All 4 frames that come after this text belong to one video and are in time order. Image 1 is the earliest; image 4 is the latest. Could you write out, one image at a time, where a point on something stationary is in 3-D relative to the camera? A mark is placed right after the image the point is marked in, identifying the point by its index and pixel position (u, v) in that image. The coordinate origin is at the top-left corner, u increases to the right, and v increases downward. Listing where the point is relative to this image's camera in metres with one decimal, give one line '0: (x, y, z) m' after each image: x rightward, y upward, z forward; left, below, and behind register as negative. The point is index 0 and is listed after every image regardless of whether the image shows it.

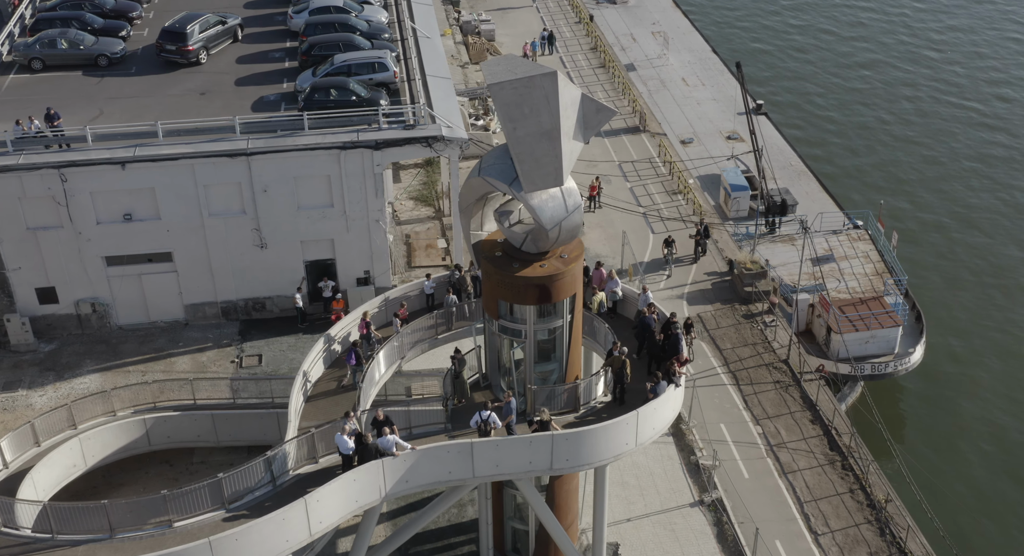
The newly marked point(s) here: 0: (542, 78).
0: (+0.6, +3.9, +19.6) m
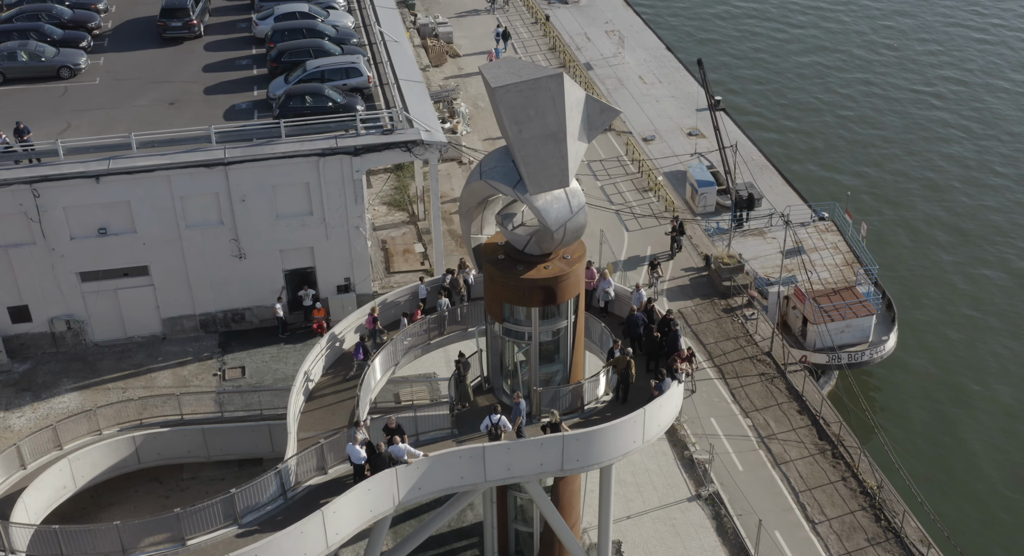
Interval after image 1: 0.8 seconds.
0: (+0.7, +3.8, +19.6) m
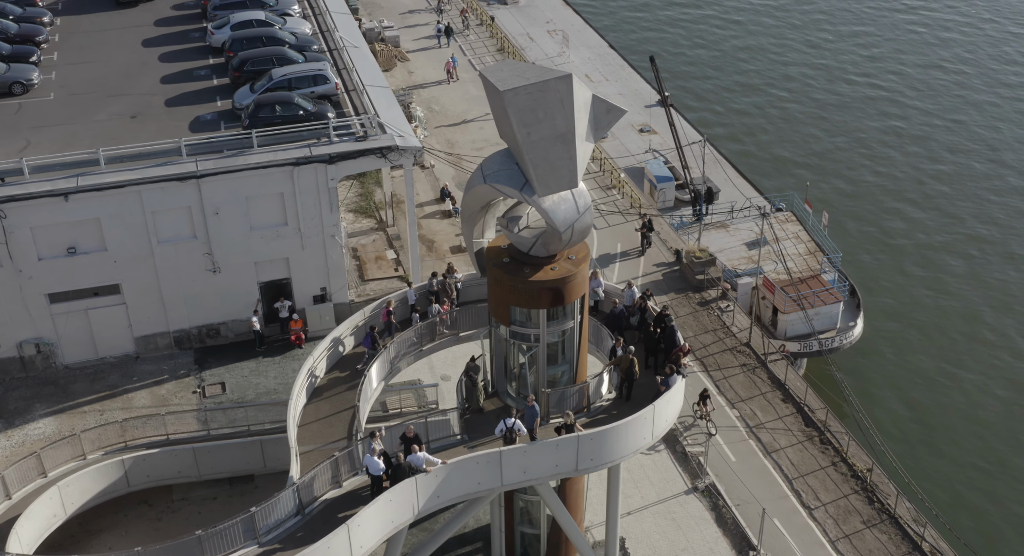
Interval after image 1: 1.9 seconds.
0: (+0.9, +3.8, +19.6) m
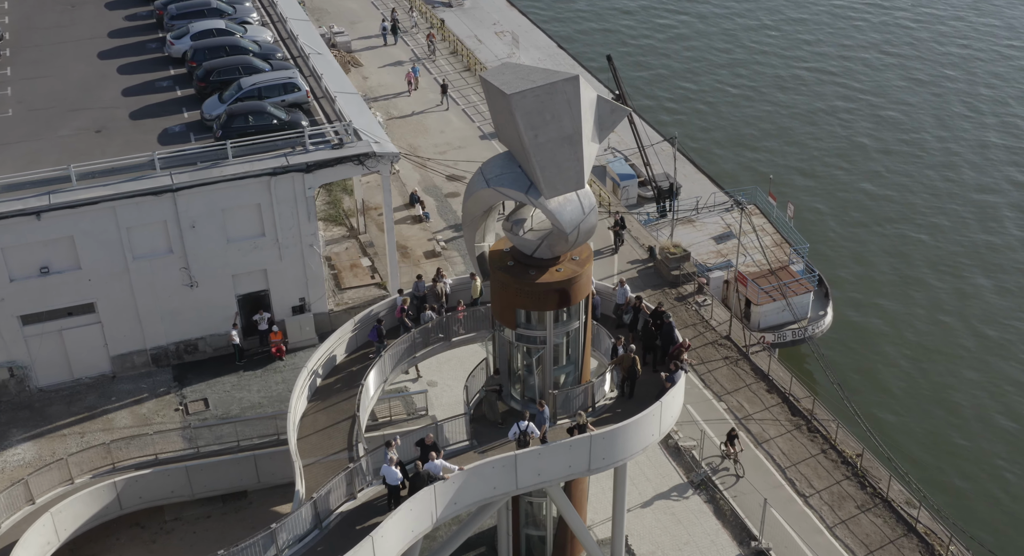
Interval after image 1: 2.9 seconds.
0: (+1.0, +3.8, +19.7) m
